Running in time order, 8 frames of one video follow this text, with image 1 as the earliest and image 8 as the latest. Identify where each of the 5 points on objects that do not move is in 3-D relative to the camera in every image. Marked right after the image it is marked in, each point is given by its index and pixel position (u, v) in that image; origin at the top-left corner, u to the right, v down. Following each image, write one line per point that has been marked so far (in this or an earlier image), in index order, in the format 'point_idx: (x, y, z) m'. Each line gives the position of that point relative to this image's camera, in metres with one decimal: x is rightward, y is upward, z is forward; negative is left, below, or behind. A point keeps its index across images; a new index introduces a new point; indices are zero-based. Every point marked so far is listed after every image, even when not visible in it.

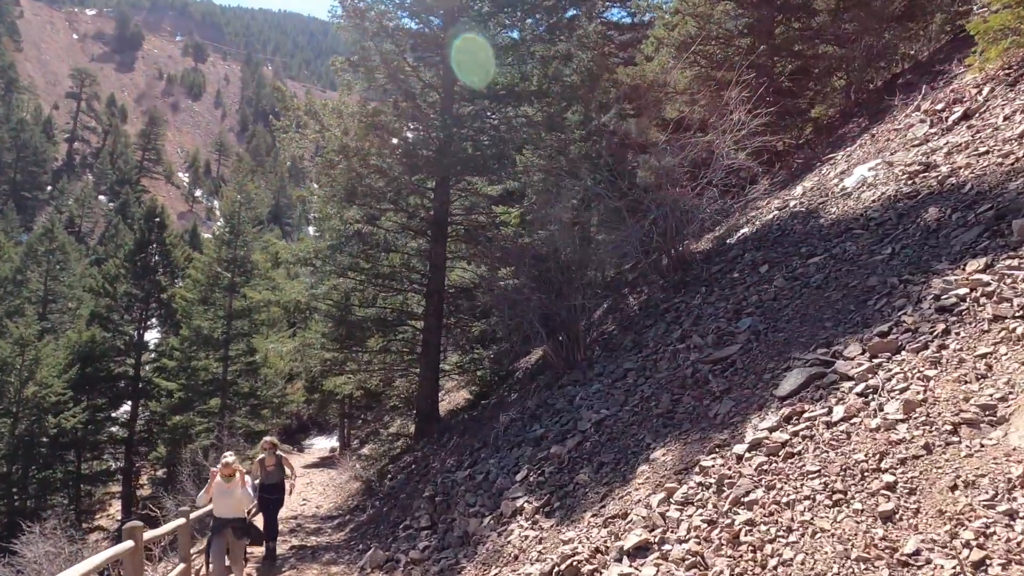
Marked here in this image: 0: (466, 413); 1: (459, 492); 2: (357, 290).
0: (-0.9, -2.5, +12.1) m
1: (-0.6, -2.2, +6.6) m
2: (-3.3, -0.1, +12.8) m
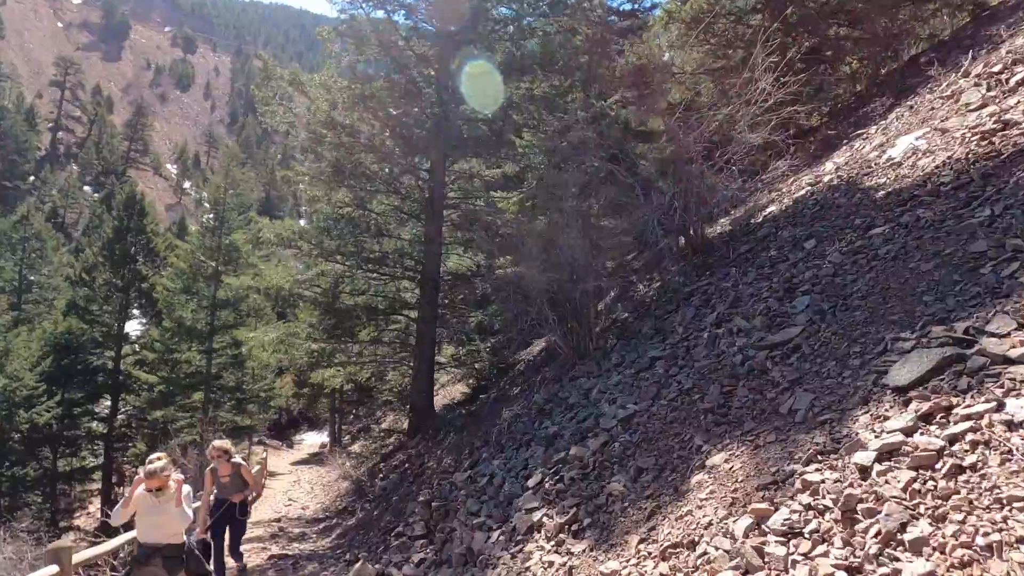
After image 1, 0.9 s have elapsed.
0: (-0.9, -2.3, +11.4) m
1: (-0.5, -2.0, +5.9) m
2: (-3.3, +0.2, +12.0) m
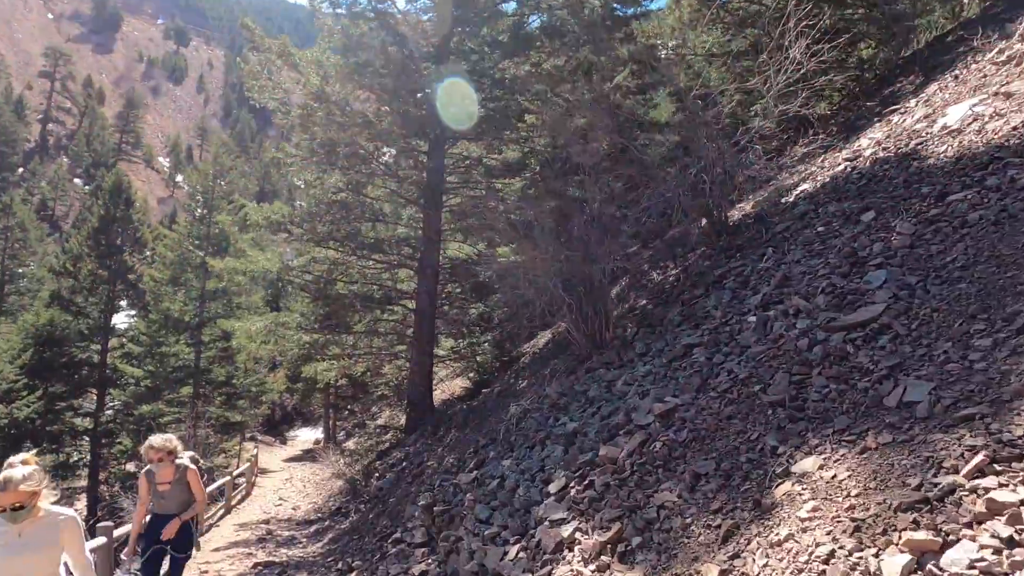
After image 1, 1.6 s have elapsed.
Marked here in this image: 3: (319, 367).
0: (-0.9, -2.1, +10.7) m
1: (-0.4, -1.8, +5.2) m
2: (-3.2, +0.4, +11.3) m
3: (-3.8, -1.6, +11.7) m
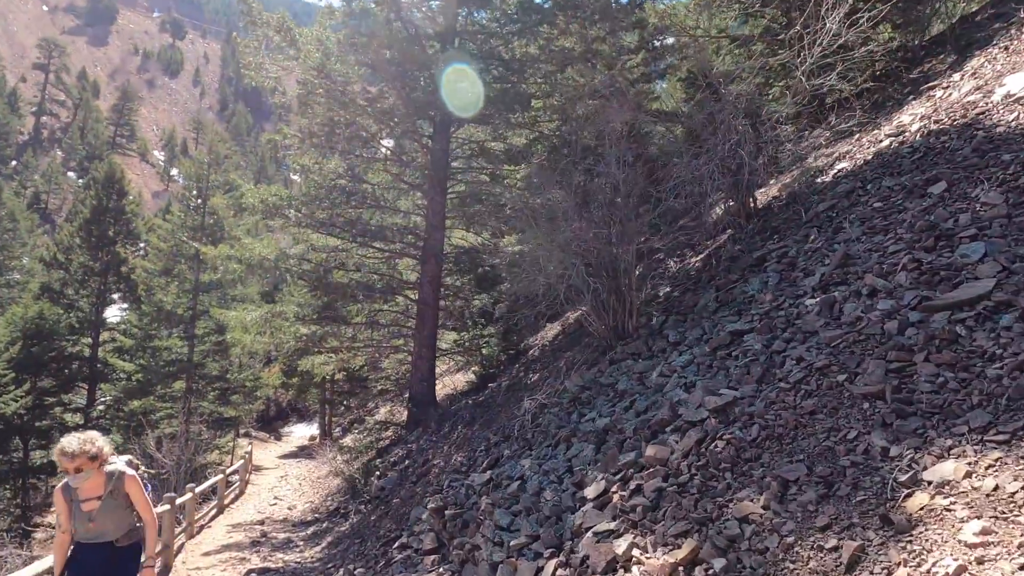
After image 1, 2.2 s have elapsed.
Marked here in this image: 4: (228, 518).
0: (-0.7, -1.9, +10.2) m
1: (-0.2, -1.7, +4.7) m
2: (-3.1, +0.6, +10.8) m
3: (-3.6, -1.4, +11.2) m
4: (-4.9, -4.0, +10.4) m
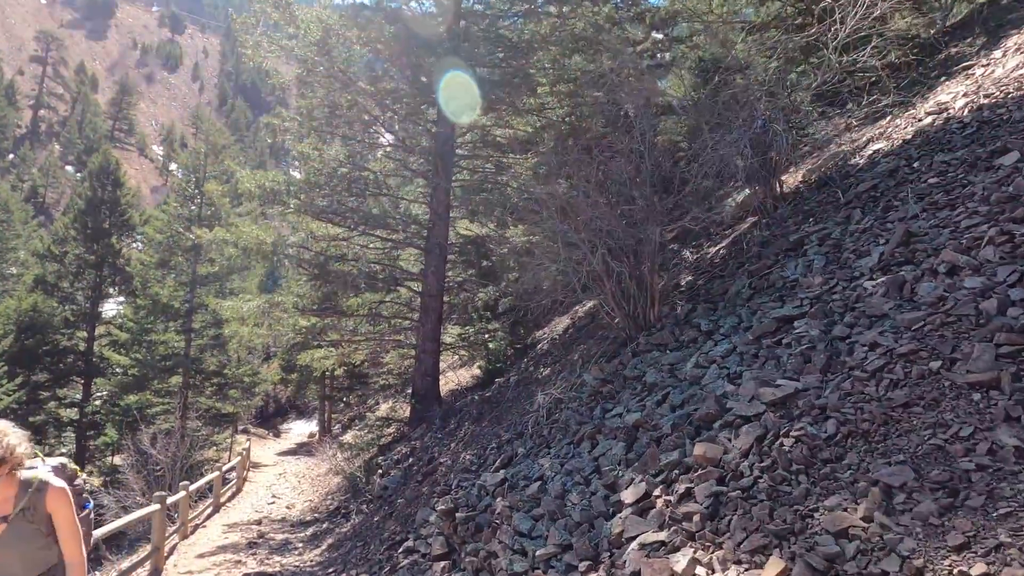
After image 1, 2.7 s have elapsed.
0: (-0.6, -1.7, +9.8) m
1: (-0.1, -1.6, +4.3) m
2: (-3.0, +0.8, +10.4) m
3: (-3.5, -1.2, +10.8) m
4: (-4.8, -3.8, +10.0) m
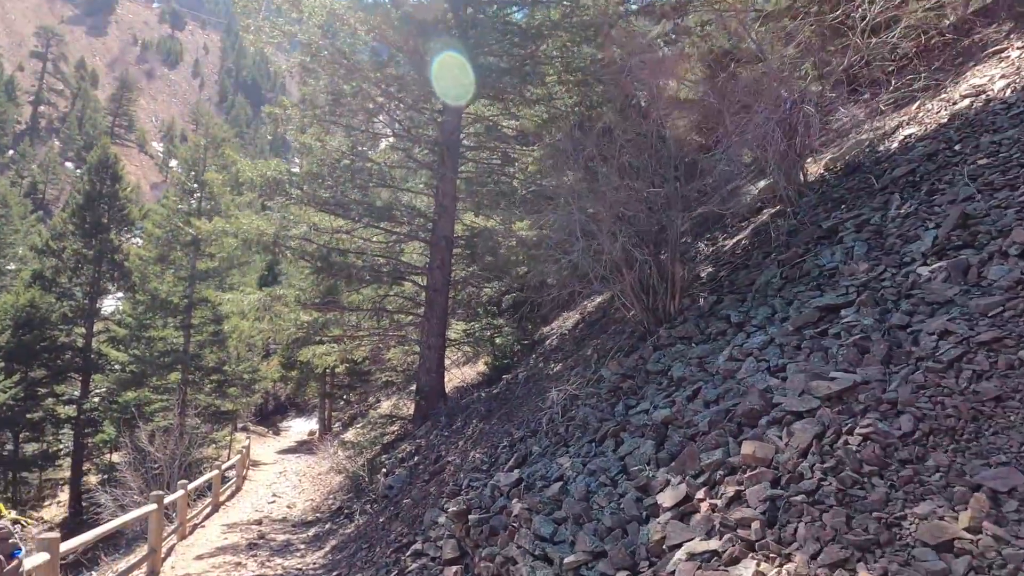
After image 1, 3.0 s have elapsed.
0: (-0.5, -1.6, +9.6) m
1: (0.0, -1.5, +4.1) m
2: (-2.8, +0.9, +10.1) m
3: (-3.4, -1.1, +10.6) m
4: (-4.7, -3.7, +9.7) m
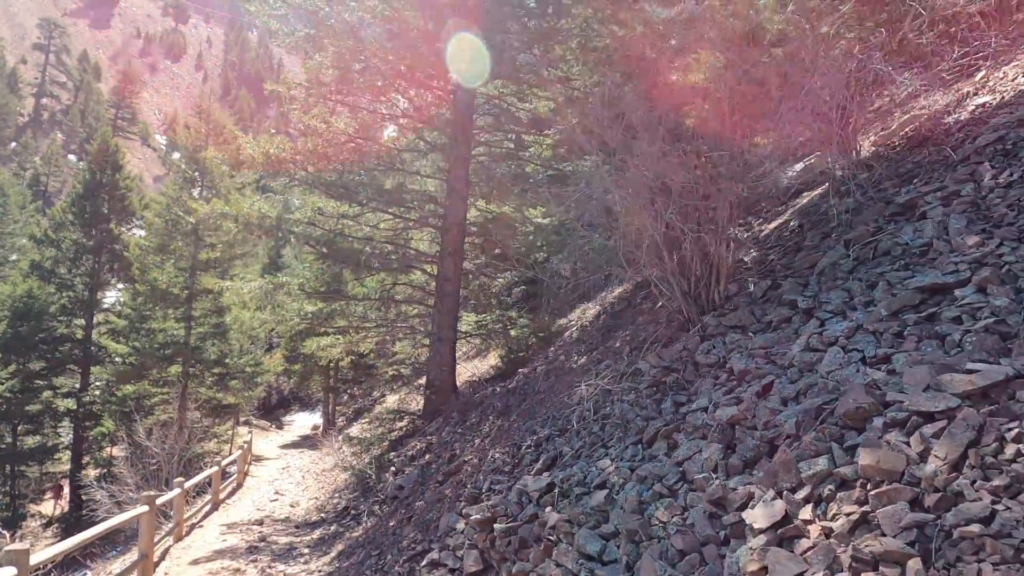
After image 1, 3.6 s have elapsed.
0: (-0.2, -1.5, +9.1) m
1: (+0.2, -1.4, +3.6) m
2: (-2.6, +1.0, +9.6) m
3: (-3.2, -0.9, +10.1) m
4: (-4.4, -3.5, +9.2) m
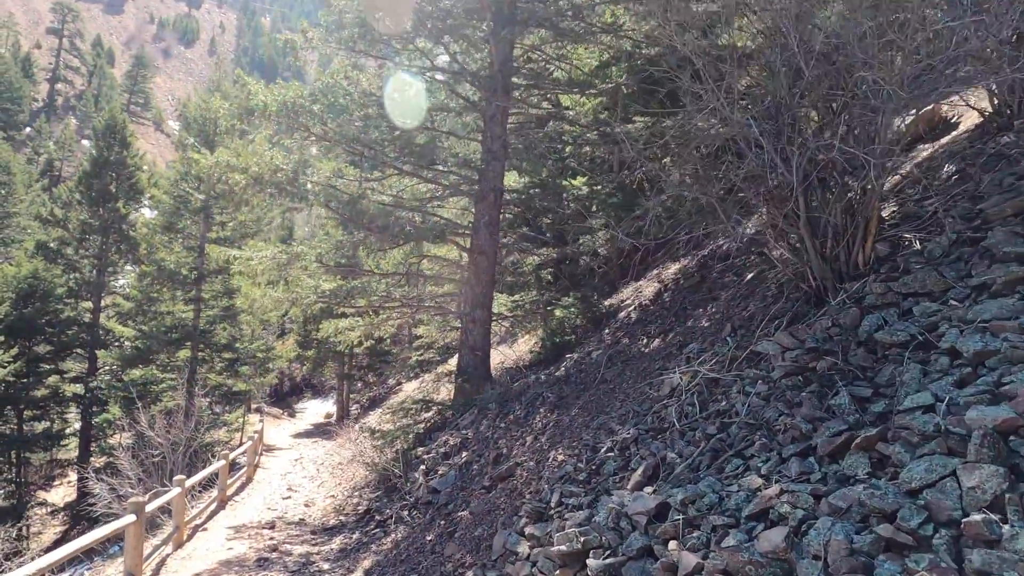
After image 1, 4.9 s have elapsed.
0: (+0.3, -1.1, +8.0) m
1: (+0.7, -1.1, +2.5) m
2: (-2.0, +1.4, +8.5) m
3: (-2.5, -0.5, +9.0) m
4: (-3.9, -3.1, +8.2) m
